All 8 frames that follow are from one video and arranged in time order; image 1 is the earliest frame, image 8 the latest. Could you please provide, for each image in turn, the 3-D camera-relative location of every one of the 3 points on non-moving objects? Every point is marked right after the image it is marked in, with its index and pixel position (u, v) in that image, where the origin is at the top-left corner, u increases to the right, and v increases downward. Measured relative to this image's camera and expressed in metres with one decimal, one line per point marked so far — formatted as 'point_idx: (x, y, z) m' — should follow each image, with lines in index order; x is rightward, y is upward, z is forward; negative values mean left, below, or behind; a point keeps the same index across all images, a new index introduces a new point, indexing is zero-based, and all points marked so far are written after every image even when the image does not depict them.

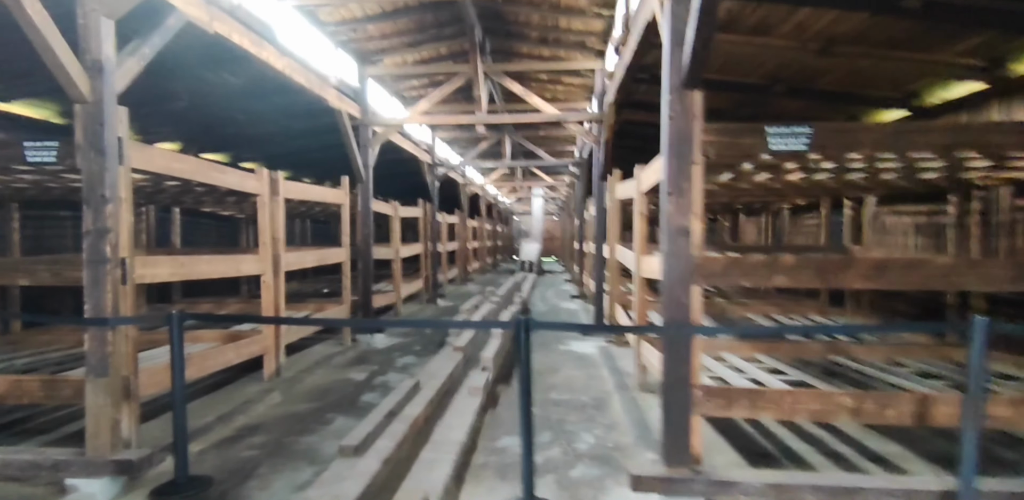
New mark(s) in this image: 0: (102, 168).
0: (-1.9, +0.4, +2.5) m
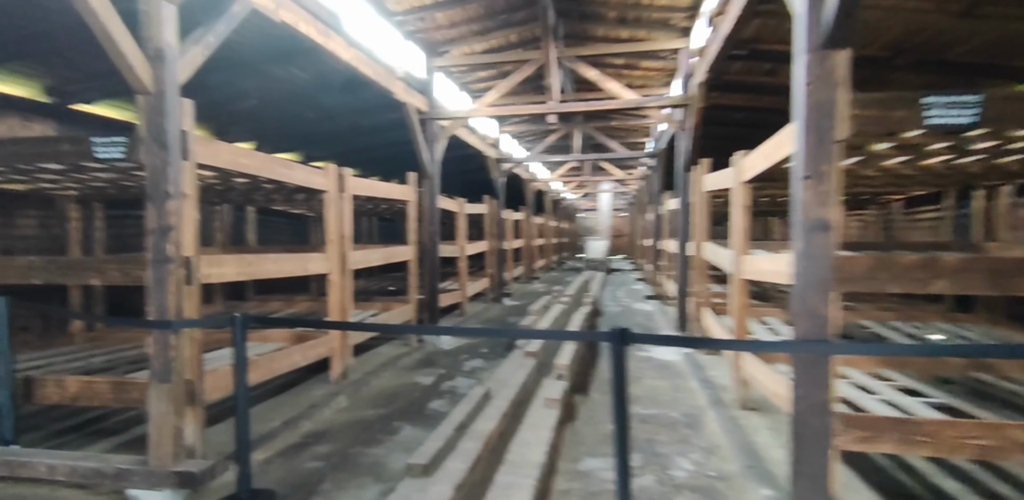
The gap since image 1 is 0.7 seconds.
0: (-1.5, +0.4, +2.4) m
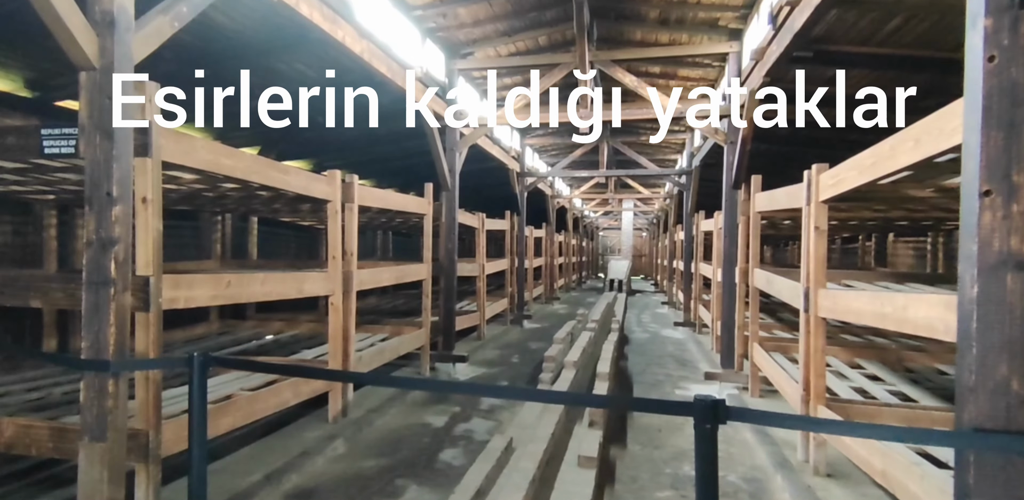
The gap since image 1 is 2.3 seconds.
0: (-1.4, +0.3, +1.9) m
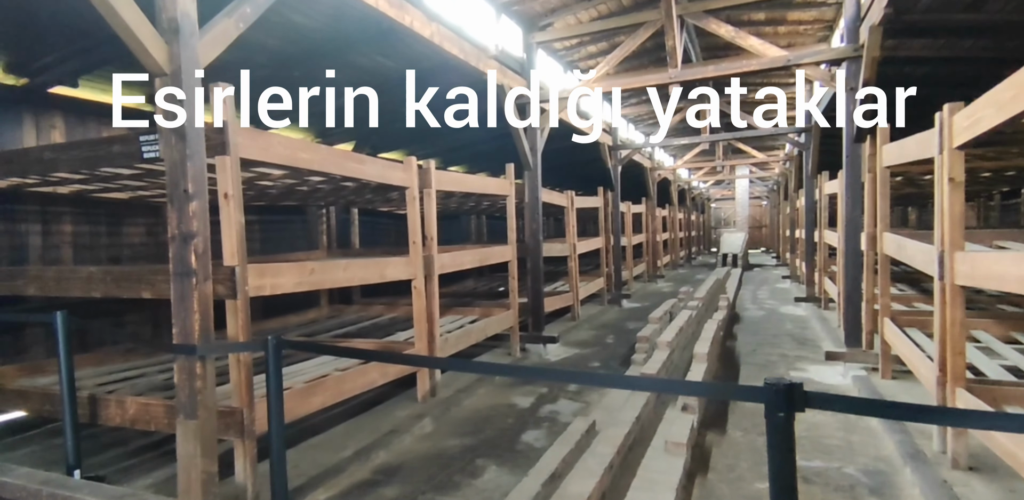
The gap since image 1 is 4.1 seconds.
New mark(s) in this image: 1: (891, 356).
0: (-1.2, +0.3, +2.0) m
1: (+3.0, -0.8, +4.3) m
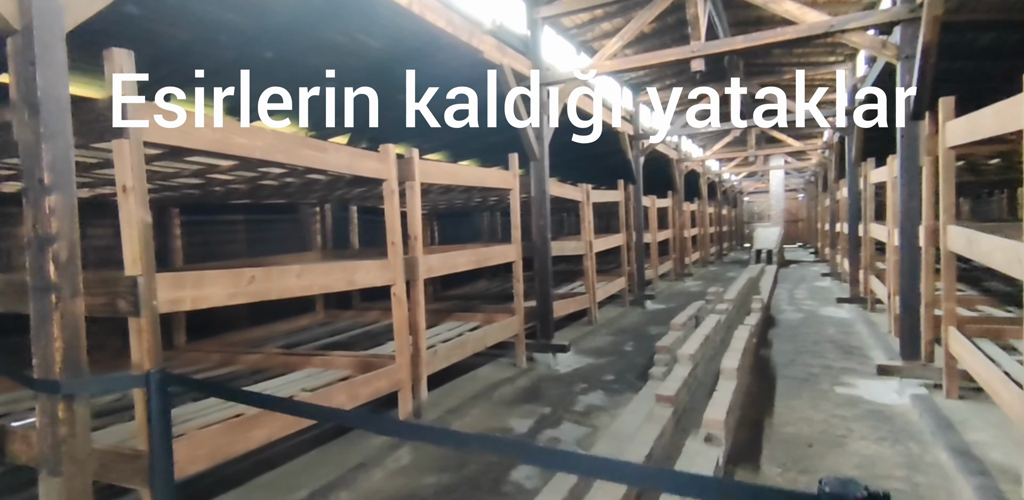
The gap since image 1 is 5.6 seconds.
0: (-1.4, +0.3, +1.6) m
1: (+3.0, -0.8, +3.6) m
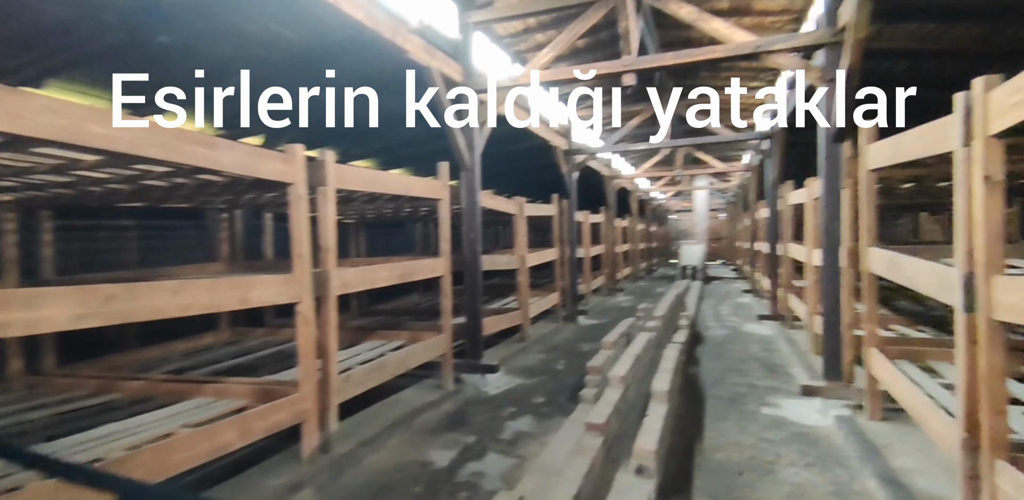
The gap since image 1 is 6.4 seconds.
0: (-1.6, +0.3, +1.1) m
1: (+2.5, -1.0, +3.7) m
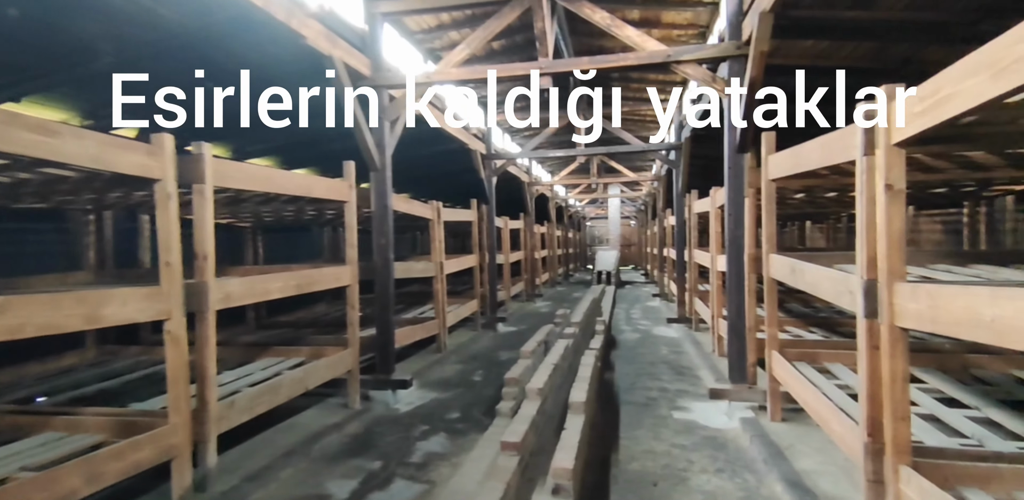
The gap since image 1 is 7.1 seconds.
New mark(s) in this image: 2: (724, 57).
0: (-1.7, +0.3, +0.7) m
1: (+1.9, -1.0, +3.8) m
2: (+1.6, +1.5, +4.2) m
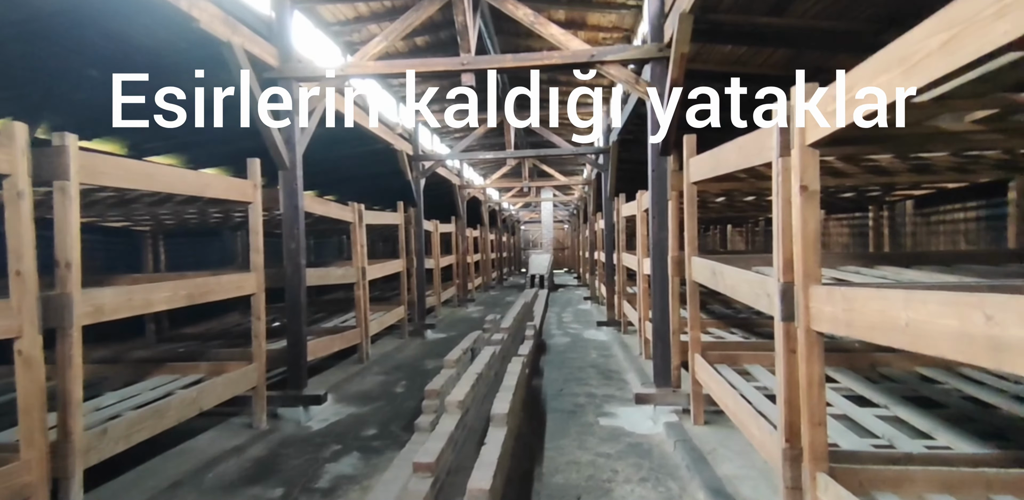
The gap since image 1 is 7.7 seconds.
0: (-1.9, +0.3, +0.3) m
1: (+1.4, -1.0, +3.8) m
2: (+1.0, +1.5, +4.2) m
